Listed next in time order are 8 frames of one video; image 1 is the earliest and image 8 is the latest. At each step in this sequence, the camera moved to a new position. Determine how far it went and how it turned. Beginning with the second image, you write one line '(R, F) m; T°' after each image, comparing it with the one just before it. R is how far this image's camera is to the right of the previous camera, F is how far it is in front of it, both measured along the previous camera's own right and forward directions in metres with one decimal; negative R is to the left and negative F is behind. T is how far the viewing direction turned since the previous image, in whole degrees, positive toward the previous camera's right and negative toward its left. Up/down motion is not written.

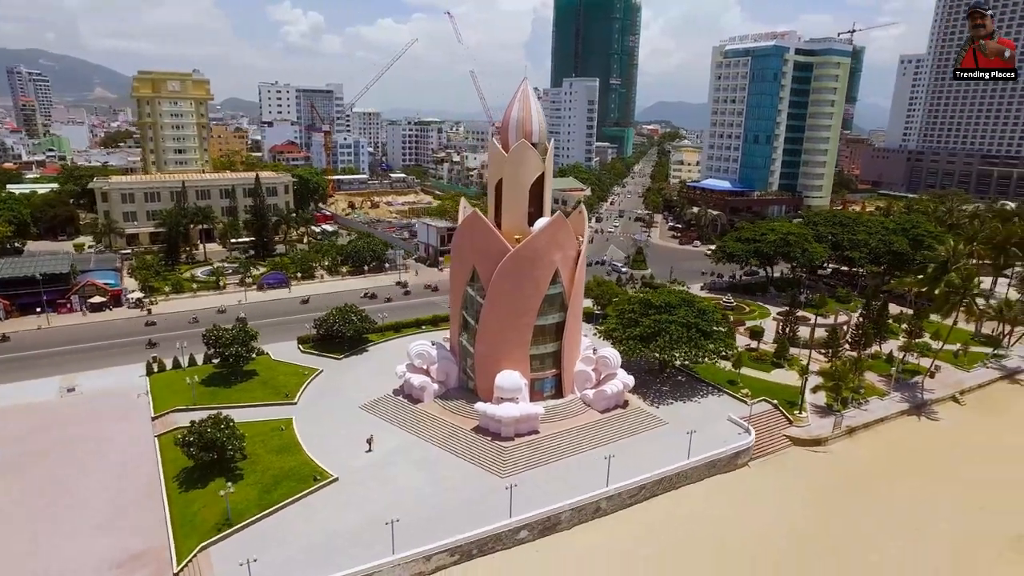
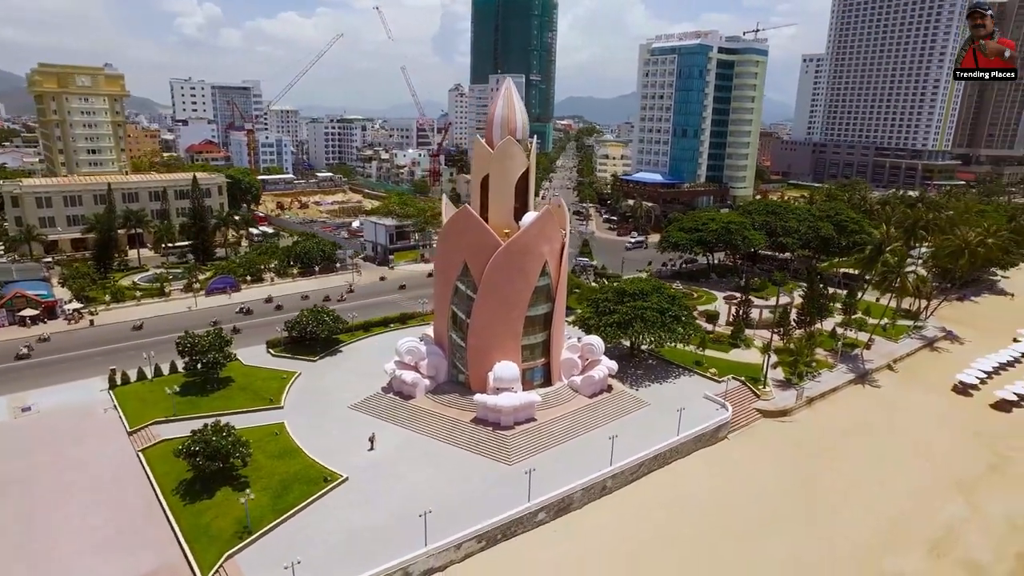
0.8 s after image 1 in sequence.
(-3.3, -0.5) m; +7°
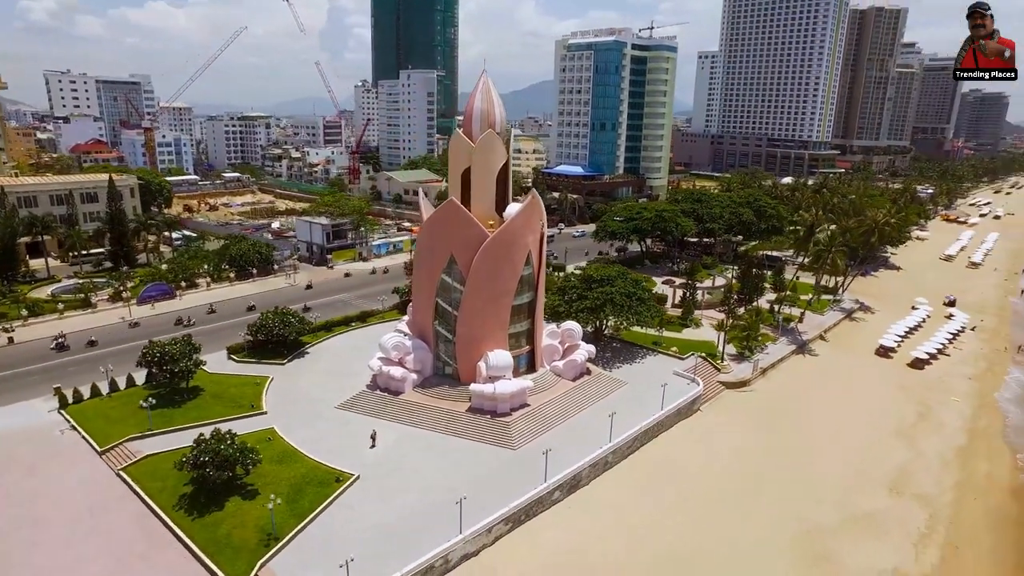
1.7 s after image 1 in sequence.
(-3.9, -0.3) m; +9°
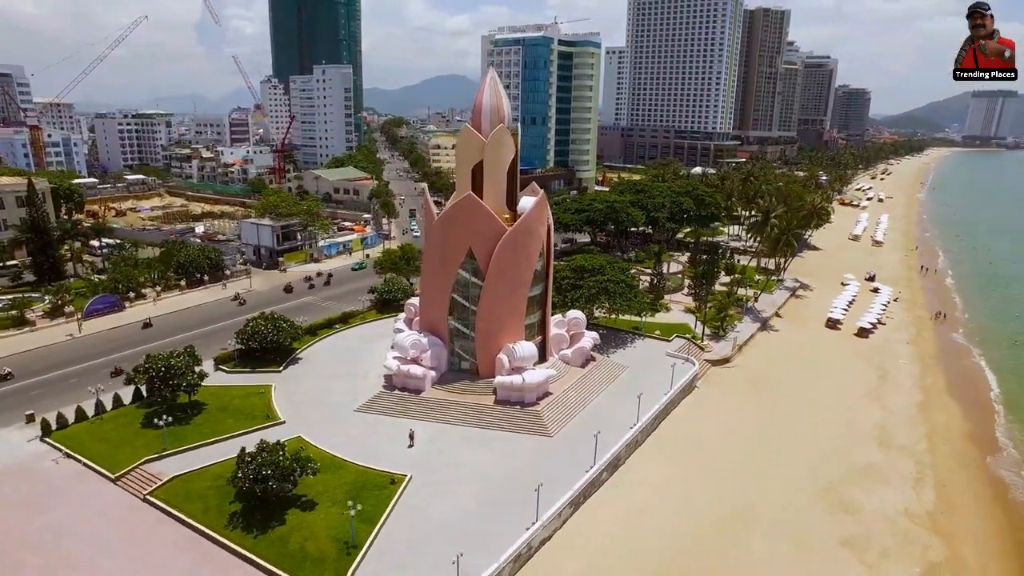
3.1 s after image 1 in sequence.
(-5.4, 0.0) m; +9°
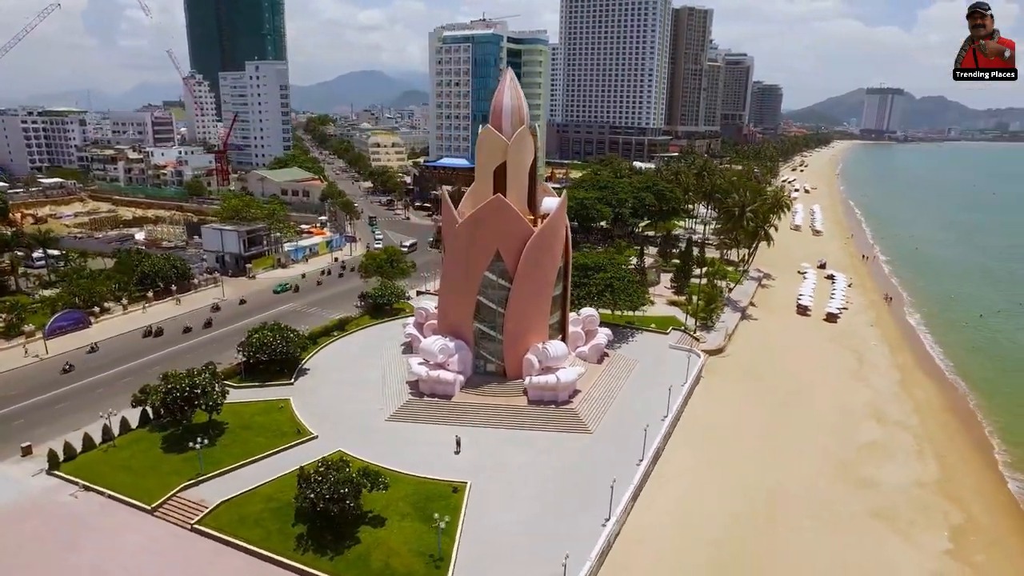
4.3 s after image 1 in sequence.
(-4.8, +0.3) m; +7°
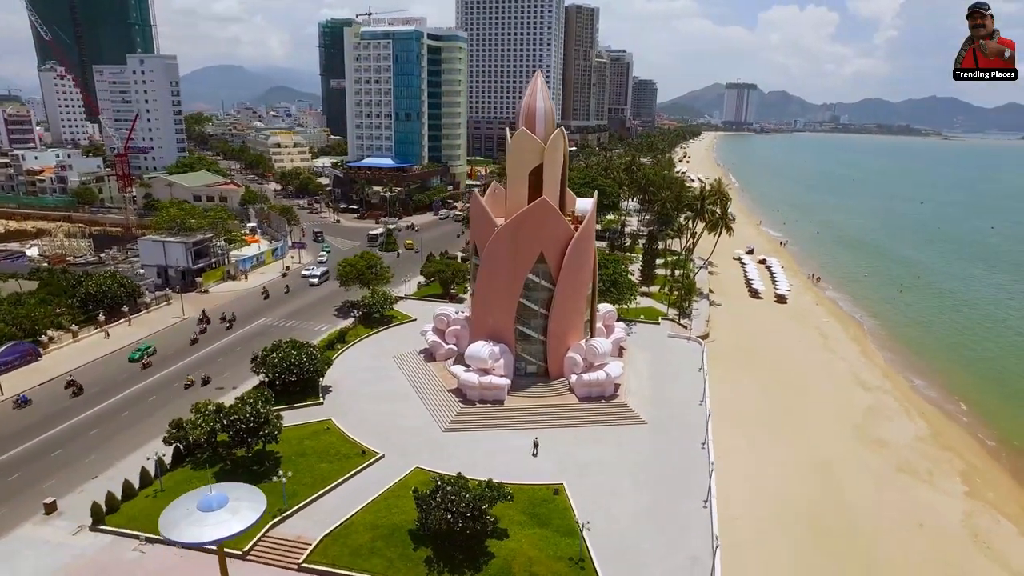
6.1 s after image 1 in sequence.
(-7.6, +0.6) m; +11°
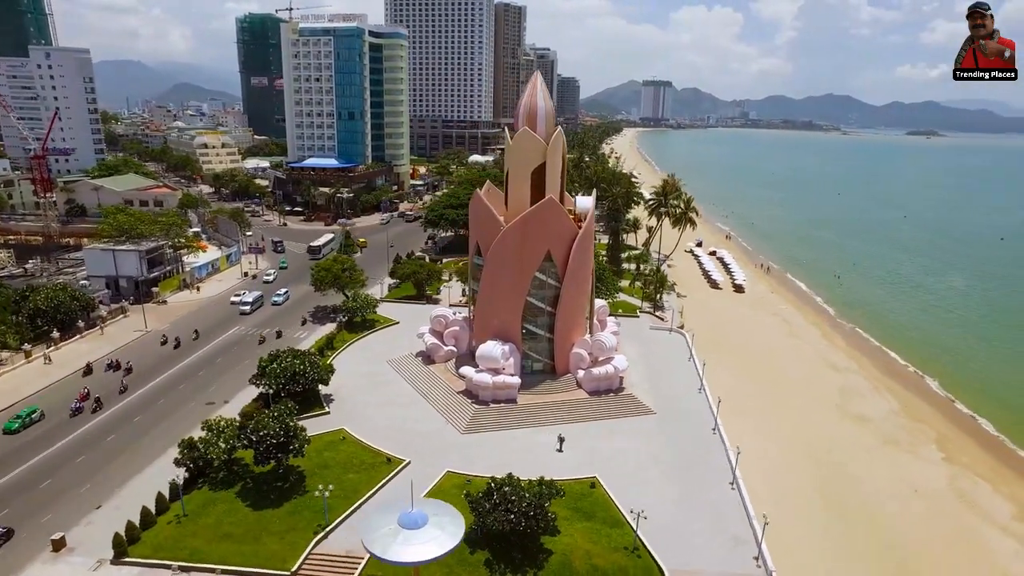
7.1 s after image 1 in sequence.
(-3.9, +0.1) m; +7°
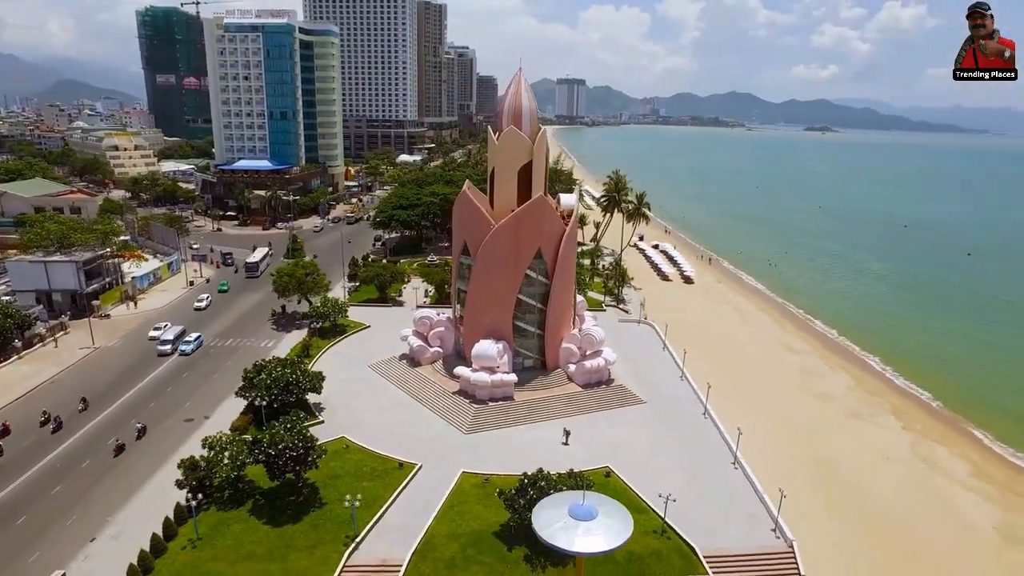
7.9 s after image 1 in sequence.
(-3.4, 0.0) m; +7°
